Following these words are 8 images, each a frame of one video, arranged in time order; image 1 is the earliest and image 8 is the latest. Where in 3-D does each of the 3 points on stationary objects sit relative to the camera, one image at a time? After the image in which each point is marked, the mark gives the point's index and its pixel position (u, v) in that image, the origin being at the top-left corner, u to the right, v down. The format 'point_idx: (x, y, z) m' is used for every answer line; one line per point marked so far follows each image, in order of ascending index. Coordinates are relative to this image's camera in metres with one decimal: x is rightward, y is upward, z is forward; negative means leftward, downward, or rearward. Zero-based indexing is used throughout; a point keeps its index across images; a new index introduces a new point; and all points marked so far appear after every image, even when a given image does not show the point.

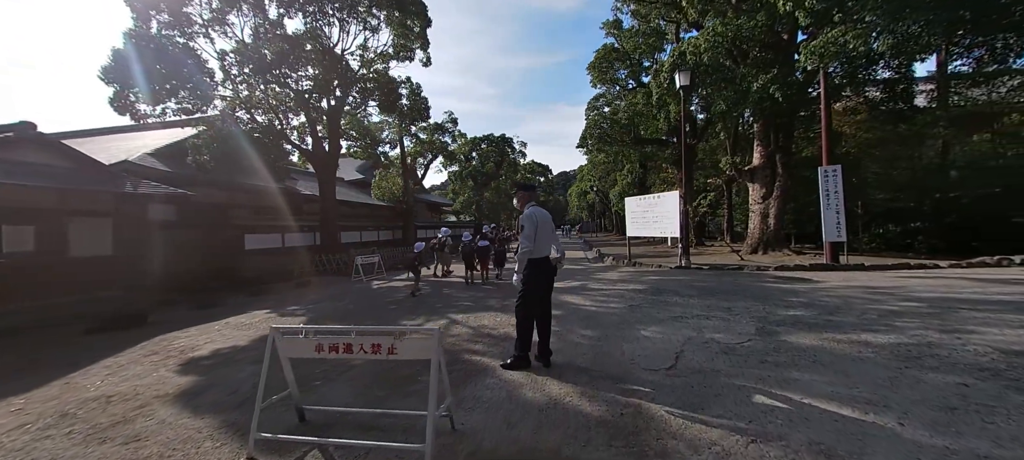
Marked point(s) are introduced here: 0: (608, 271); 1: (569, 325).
0: (+2.8, -1.2, +11.0) m
1: (+0.8, -1.3, +5.3) m
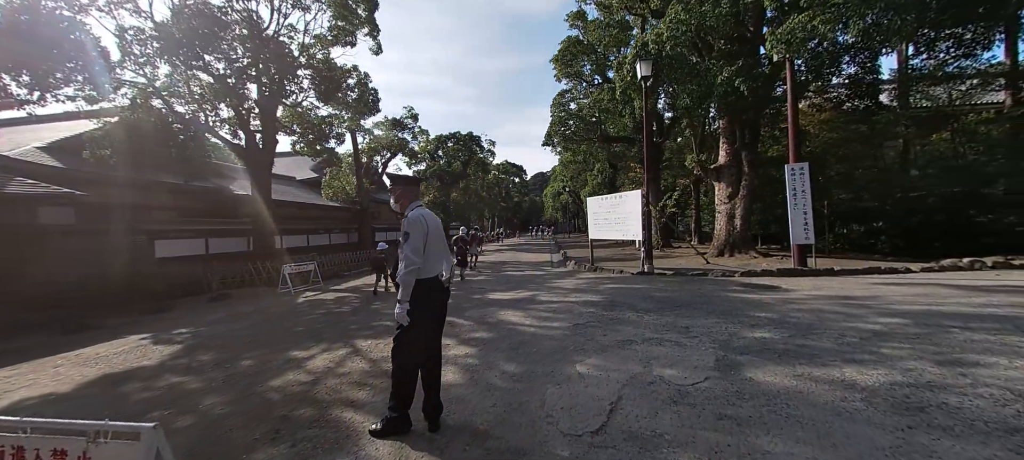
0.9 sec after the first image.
0: (+1.5, -1.3, +10.1) m
1: (-0.2, -1.4, +4.2) m
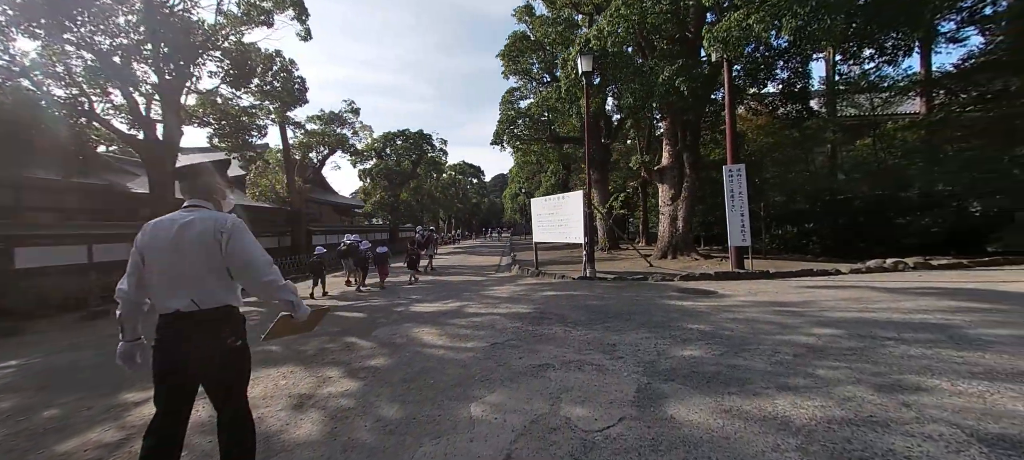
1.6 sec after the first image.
0: (-0.2, -1.3, +9.4) m
1: (-1.2, -1.5, +3.4) m
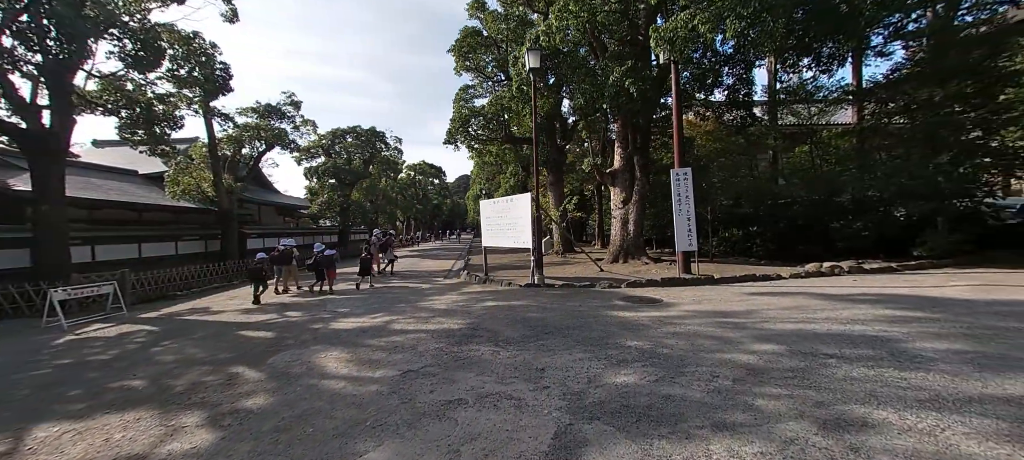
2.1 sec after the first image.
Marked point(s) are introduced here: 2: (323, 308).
0: (-1.5, -1.4, +8.7) m
1: (-2.0, -1.5, +2.7) m
2: (-3.8, -1.6, +7.5) m
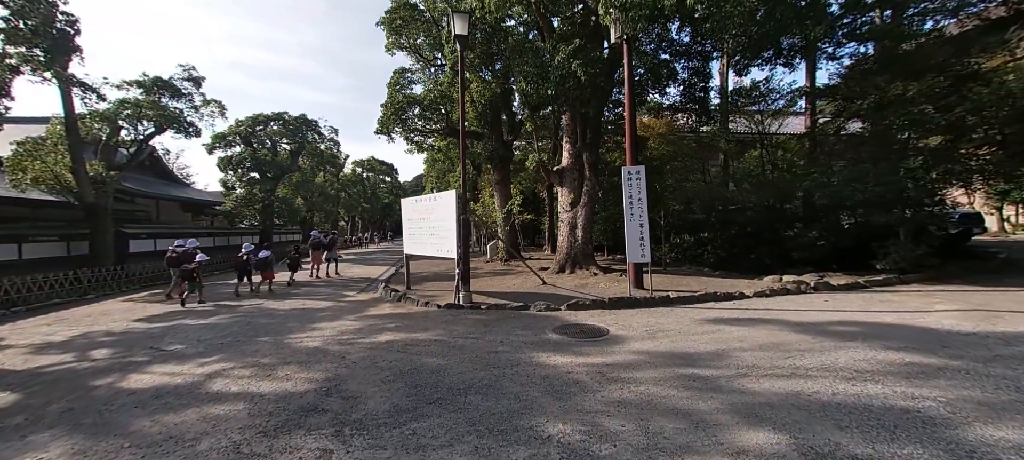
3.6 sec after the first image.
0: (-3.0, -1.5, +6.8) m
1: (-2.8, -1.6, +0.8) m
2: (-5.2, -1.7, +5.4) m
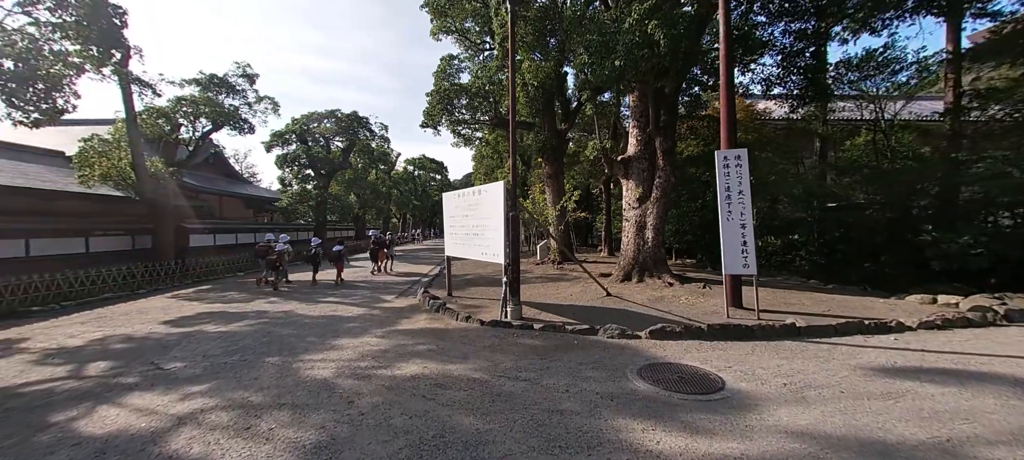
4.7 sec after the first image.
0: (-2.1, -1.5, +5.9) m
1: (-2.7, -1.6, -0.2) m
2: (-4.5, -1.6, +4.6) m
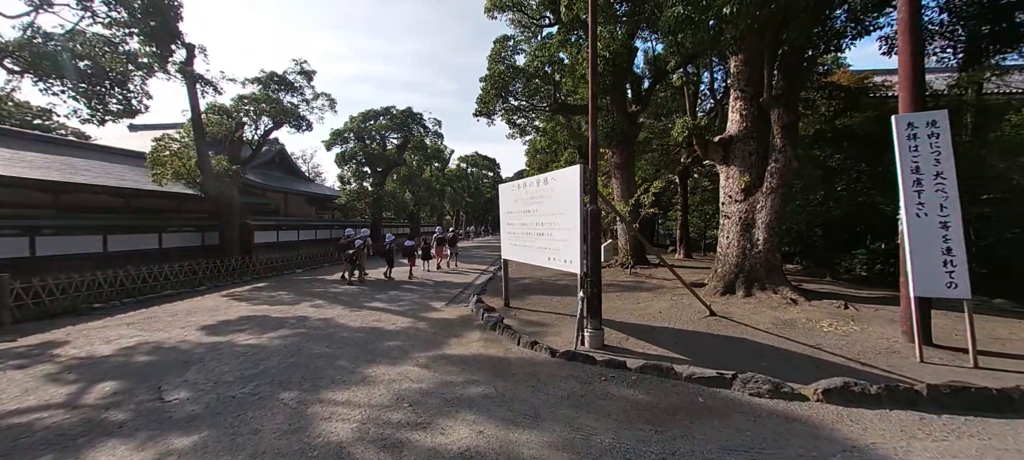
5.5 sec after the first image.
0: (-1.1, -1.5, +4.8) m
1: (-2.6, -1.7, -1.1) m
2: (-3.7, -1.6, +3.9) m
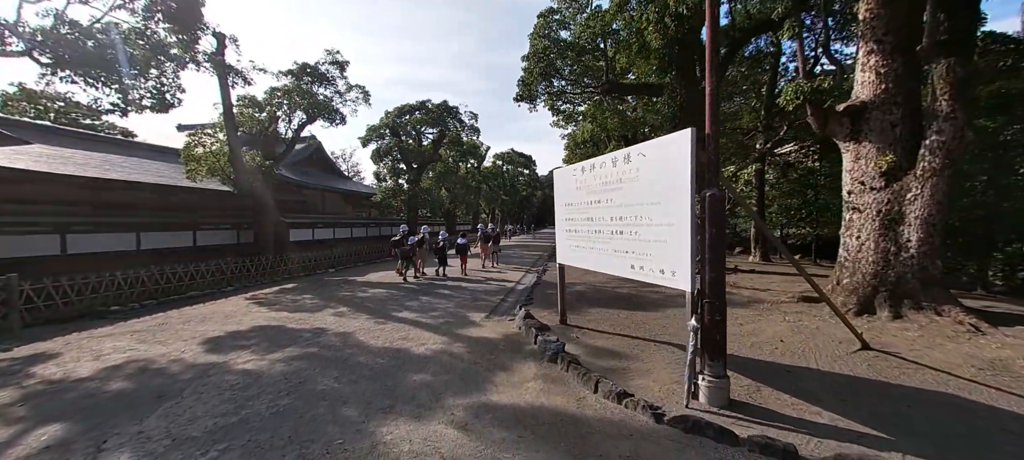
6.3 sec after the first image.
0: (-0.5, -1.4, +3.5) m
1: (-2.5, -1.6, -2.2) m
2: (-3.1, -1.6, +2.9) m
